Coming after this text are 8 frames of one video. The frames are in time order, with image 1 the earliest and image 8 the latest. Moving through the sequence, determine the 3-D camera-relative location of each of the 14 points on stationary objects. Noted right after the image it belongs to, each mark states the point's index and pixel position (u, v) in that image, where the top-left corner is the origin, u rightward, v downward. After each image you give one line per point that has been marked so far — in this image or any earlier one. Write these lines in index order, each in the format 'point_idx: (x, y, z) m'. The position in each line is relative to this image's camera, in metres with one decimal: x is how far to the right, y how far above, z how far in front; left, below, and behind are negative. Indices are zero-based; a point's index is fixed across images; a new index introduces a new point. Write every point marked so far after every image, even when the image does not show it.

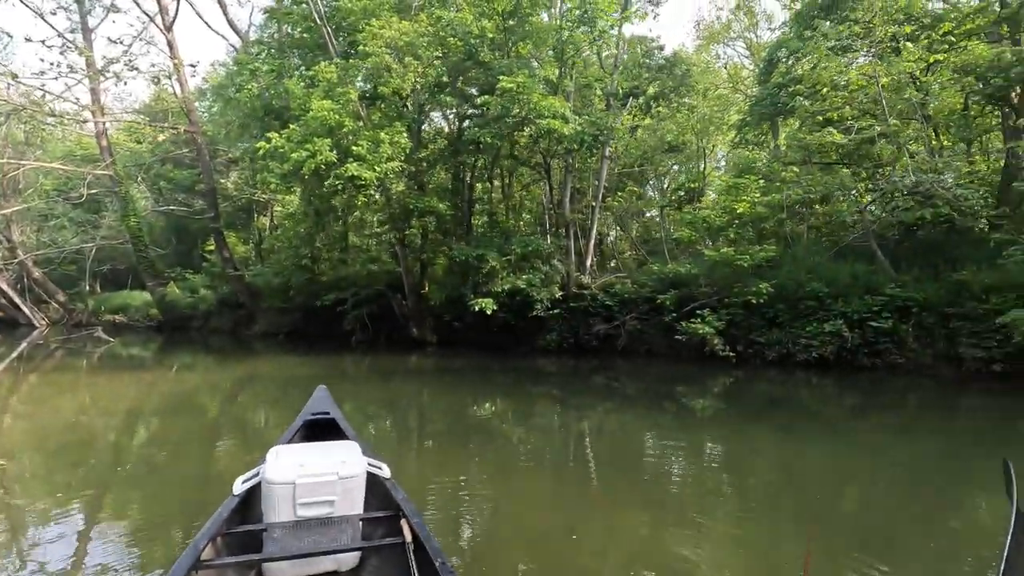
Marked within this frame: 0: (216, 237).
0: (-9.0, +1.5, +18.2) m
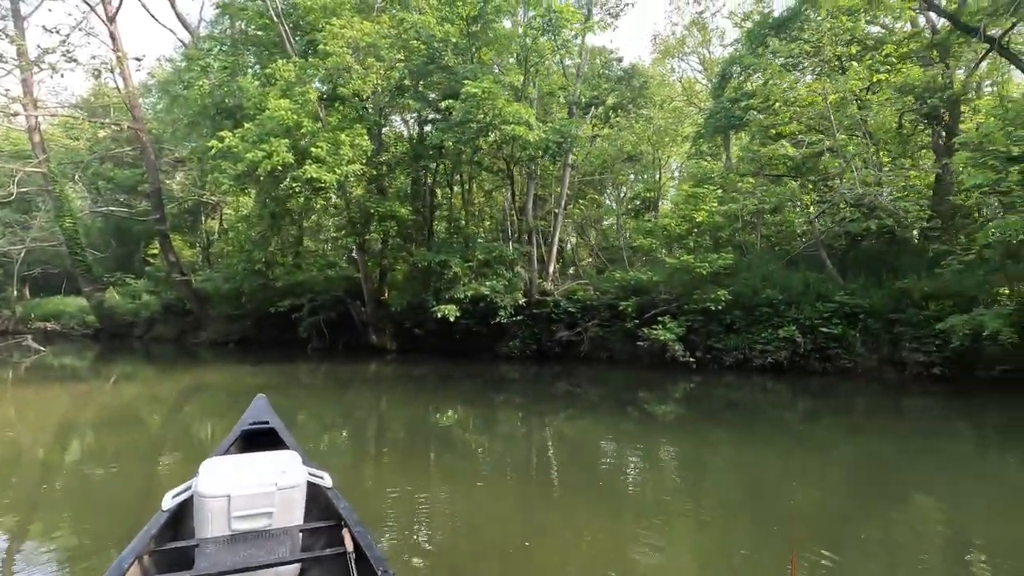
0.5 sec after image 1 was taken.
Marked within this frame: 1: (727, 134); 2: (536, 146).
0: (-10.2, +1.4, +17.4) m
1: (+6.1, +4.4, +17.0) m
2: (+0.6, +3.2, +13.3) m
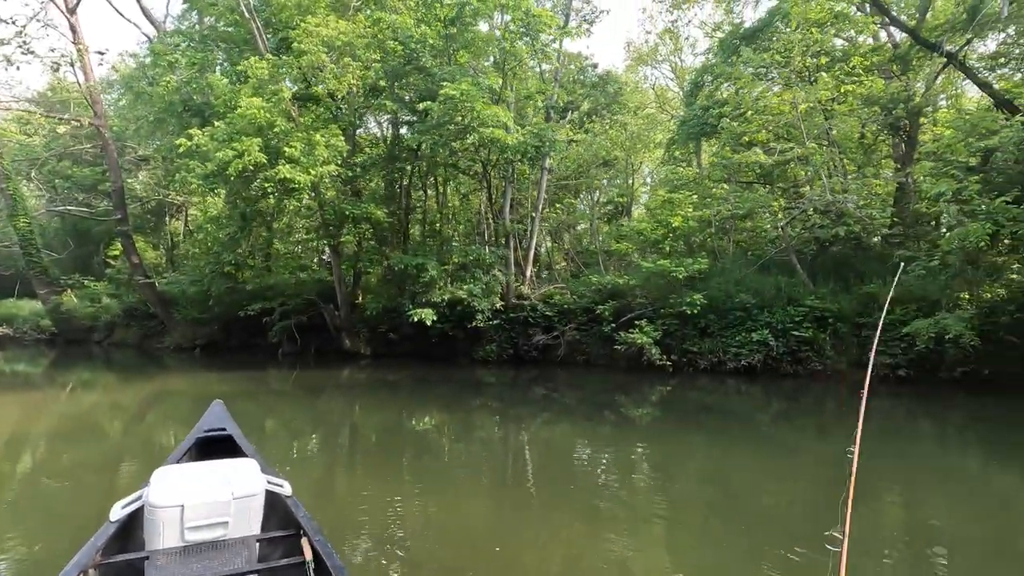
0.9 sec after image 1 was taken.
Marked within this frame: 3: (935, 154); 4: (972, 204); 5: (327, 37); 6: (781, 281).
0: (-10.9, +1.3, +16.7) m
1: (+5.4, +4.3, +17.3) m
2: (+0.1, +3.1, +13.3) m
3: (+8.2, +2.6, +11.6) m
4: (+8.2, +1.5, +10.7) m
5: (-3.8, +5.2, +12.4) m
6: (+6.1, +0.1, +13.4) m
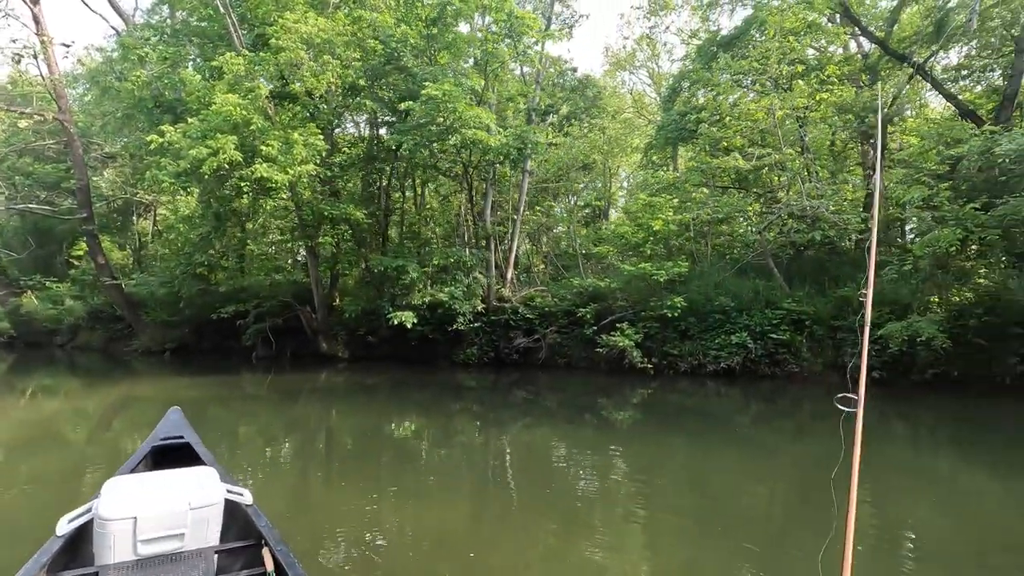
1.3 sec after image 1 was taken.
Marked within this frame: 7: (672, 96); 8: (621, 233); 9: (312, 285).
0: (-11.5, +1.3, +16.2) m
1: (+4.8, +4.2, +17.5) m
2: (-0.3, +3.0, +13.2) m
3: (+7.9, +2.5, +11.9) m
4: (+7.9, +1.4, +11.0) m
5: (-4.2, +5.2, +12.2) m
6: (+5.6, +0.1, +13.6) m
7: (+5.1, +6.1, +18.9) m
8: (+2.8, +1.4, +15.3) m
9: (-5.0, +0.1, +15.2) m
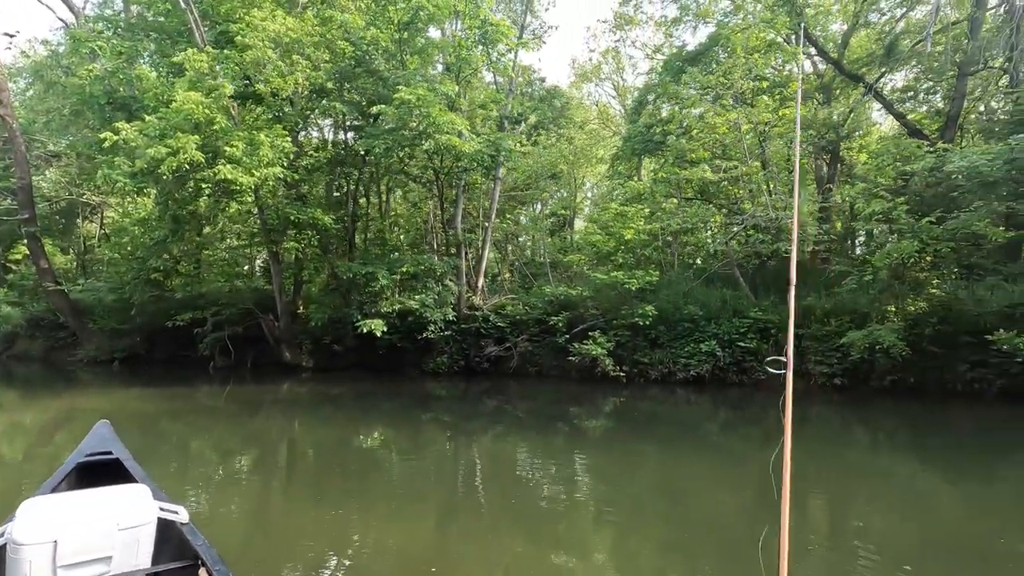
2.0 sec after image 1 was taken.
0: (-12.3, +1.1, +15.2) m
1: (+3.9, +3.9, +17.8) m
2: (-0.9, +2.9, +13.1) m
3: (+7.3, +2.3, +12.4) m
4: (+7.4, +1.2, +11.5) m
5: (-4.7, +5.1, +11.9) m
6: (+5.0, -0.1, +13.9) m
7: (+4.1, +5.8, +19.3) m
8: (+2.0, +1.2, +15.4) m
9: (-5.8, -0.1, +14.6) m
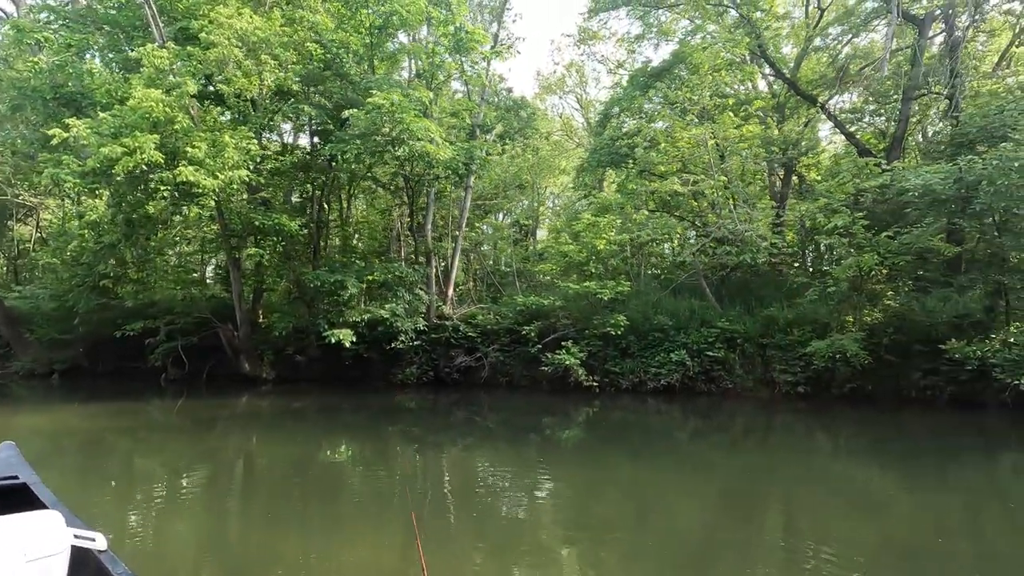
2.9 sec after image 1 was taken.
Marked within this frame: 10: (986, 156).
0: (-13.0, +1.0, +14.0) m
1: (+2.9, +3.6, +18.0) m
2: (-1.5, +2.7, +12.9) m
3: (+6.8, +2.1, +12.9) m
4: (+6.9, +1.0, +12.0) m
5: (-5.2, +4.9, +11.4) m
6: (+4.3, -0.4, +14.2) m
7: (+2.9, +5.4, +19.6) m
8: (+1.2, +0.9, +15.4) m
9: (-6.5, -0.3, +14.0) m
10: (+8.0, +2.2, +10.2) m
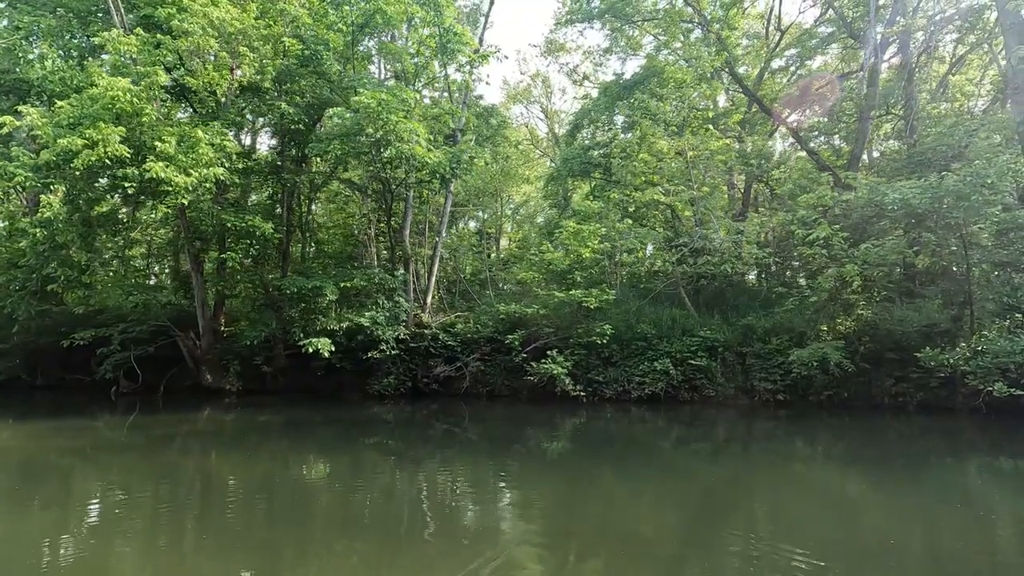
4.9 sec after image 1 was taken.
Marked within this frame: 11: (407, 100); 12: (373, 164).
0: (-13.4, +0.9, +12.6) m
1: (+2.1, +3.3, +18.1) m
2: (-1.9, +2.5, +12.6) m
3: (+6.4, +1.9, +13.3) m
4: (+6.7, +0.8, +12.4) m
5: (-5.3, +4.8, +10.8) m
6: (+3.8, -0.6, +14.3) m
7: (+2.0, +5.1, +19.6) m
8: (+0.7, +0.7, +15.2) m
9: (-6.9, -0.4, +13.1) m
10: (+7.9, +2.1, +10.7) m
11: (-2.3, +3.9, +12.5) m
12: (-3.0, +2.6, +12.5) m
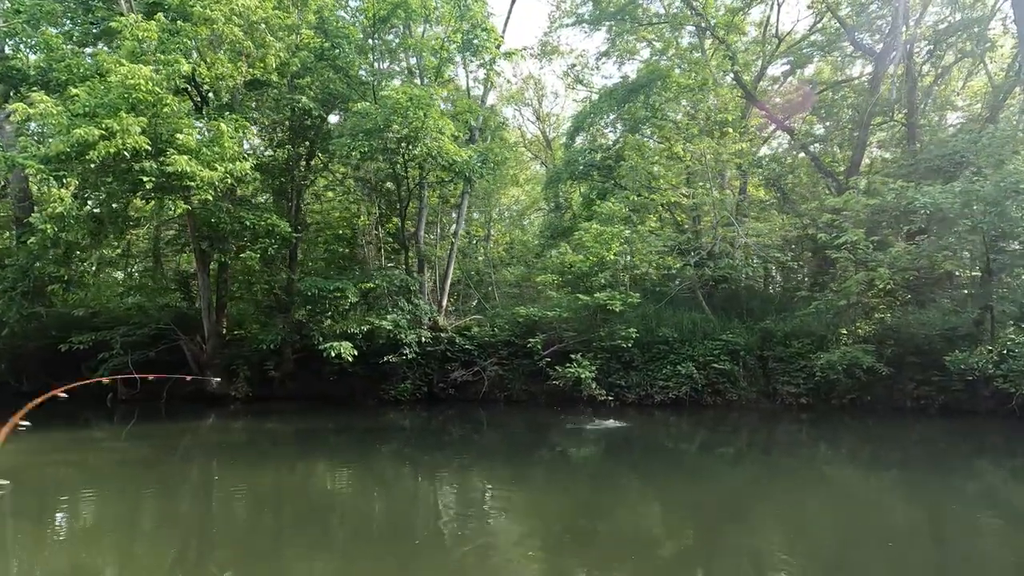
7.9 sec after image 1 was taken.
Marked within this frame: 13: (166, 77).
0: (-12.9, +0.9, +11.6) m
1: (+2.2, +3.2, +17.9) m
2: (-1.4, +2.5, +12.2) m
3: (+6.8, +1.8, +13.4) m
4: (+7.1, +0.7, +12.5) m
5: (-4.7, +4.8, +10.2) m
6: (+4.2, -0.7, +14.2) m
7: (+2.1, +5.0, +19.5) m
8: (+1.0, +0.6, +15.0) m
9: (-6.5, -0.5, +12.5) m
10: (+8.5, +2.0, +10.8) m
11: (-1.8, +3.9, +12.1) m
12: (-2.5, +2.6, +12.0) m
13: (-5.8, +3.4, +9.8) m
